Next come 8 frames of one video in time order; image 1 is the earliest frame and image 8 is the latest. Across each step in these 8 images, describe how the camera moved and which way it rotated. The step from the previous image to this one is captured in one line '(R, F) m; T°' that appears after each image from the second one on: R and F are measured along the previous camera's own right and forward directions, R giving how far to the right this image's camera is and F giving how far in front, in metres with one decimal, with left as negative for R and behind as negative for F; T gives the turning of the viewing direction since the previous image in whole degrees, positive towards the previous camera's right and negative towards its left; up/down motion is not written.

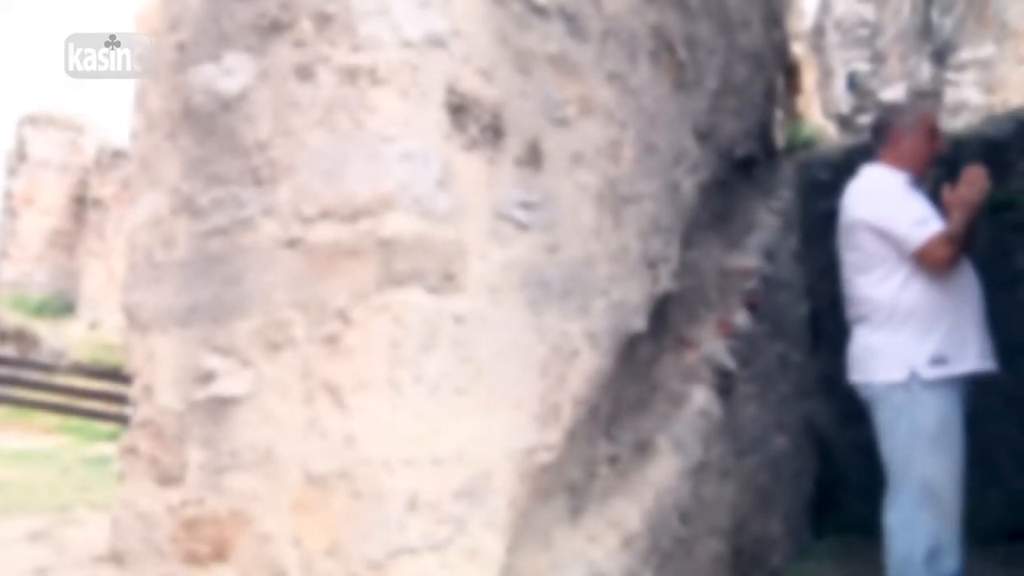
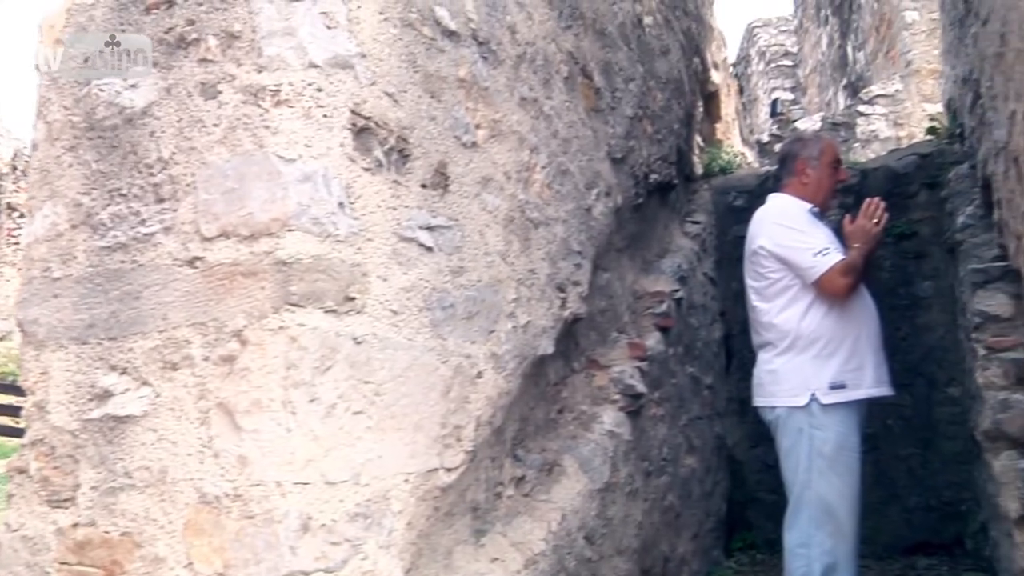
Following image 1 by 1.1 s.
(+0.3, 0.0) m; +2°
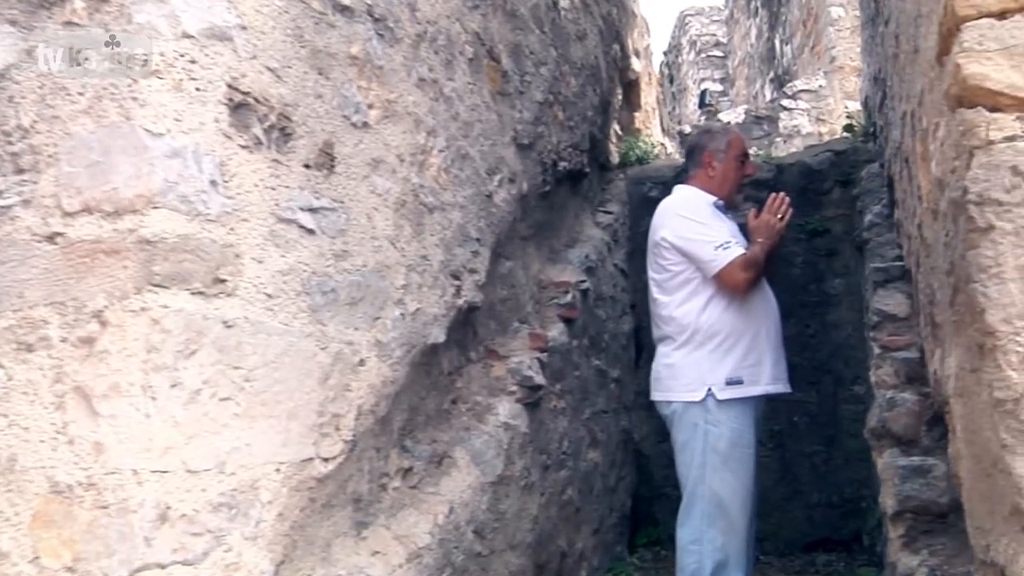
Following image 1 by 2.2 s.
(+0.4, +0.1) m; +2°
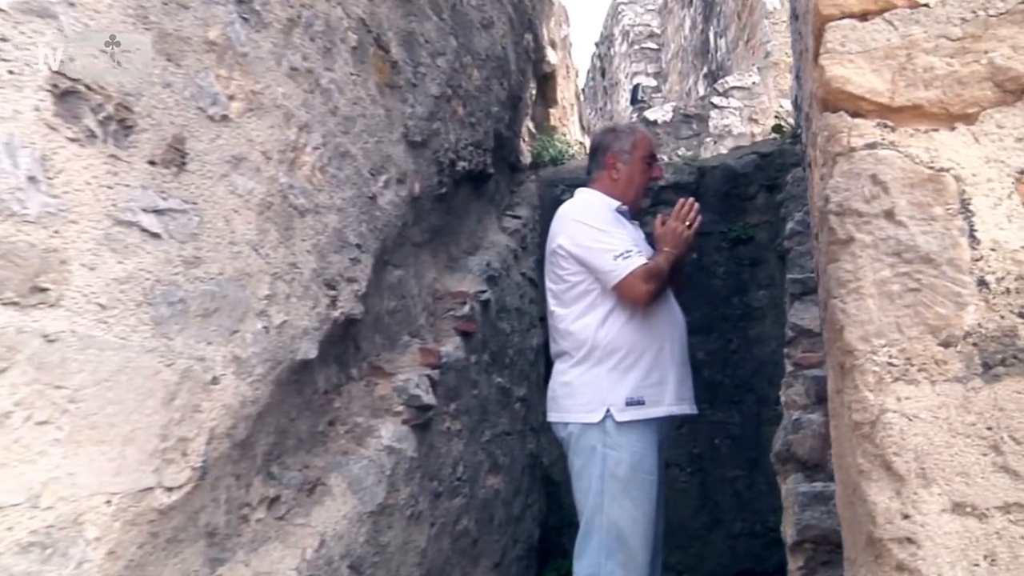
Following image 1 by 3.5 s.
(+0.5, +0.2) m; +1°
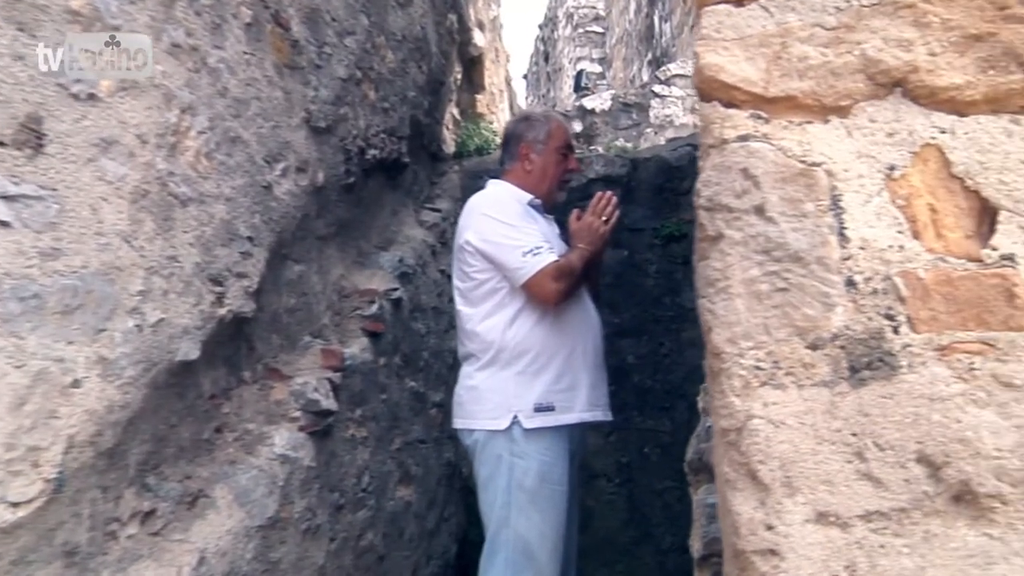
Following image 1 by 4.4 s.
(+0.3, +0.1) m; +3°
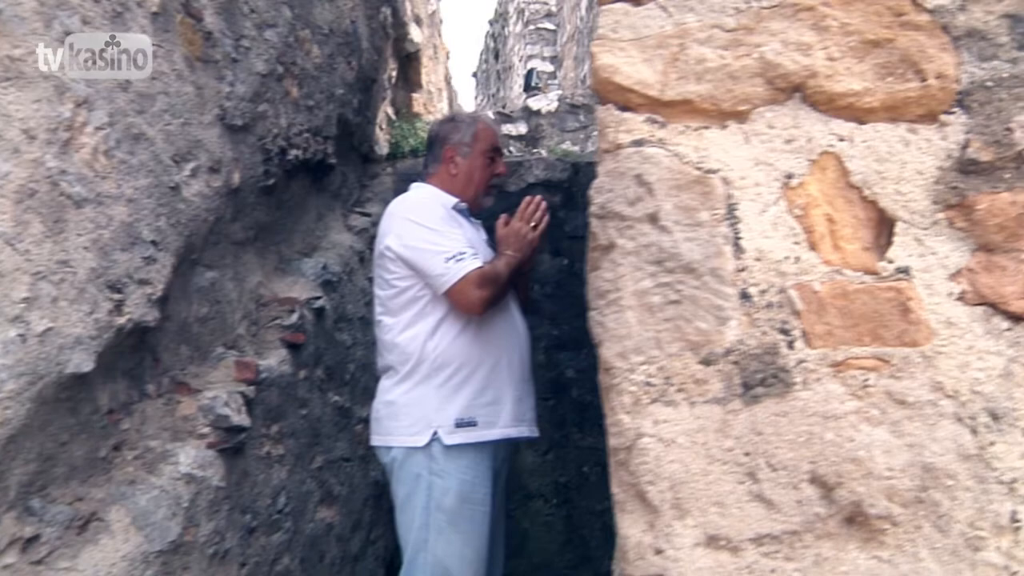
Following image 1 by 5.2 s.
(+0.2, +0.1) m; +3°
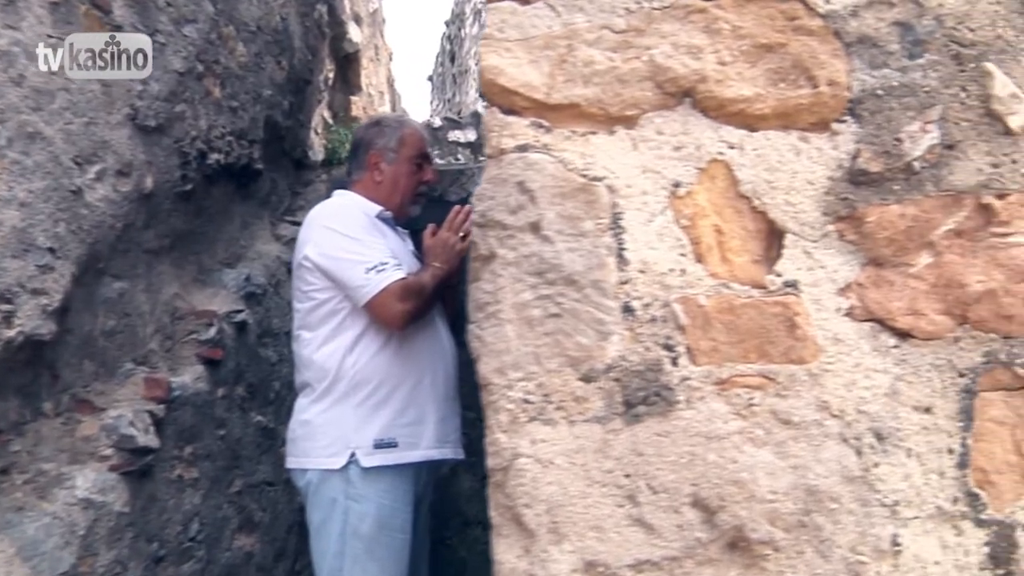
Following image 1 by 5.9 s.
(+0.2, +0.1) m; +2°
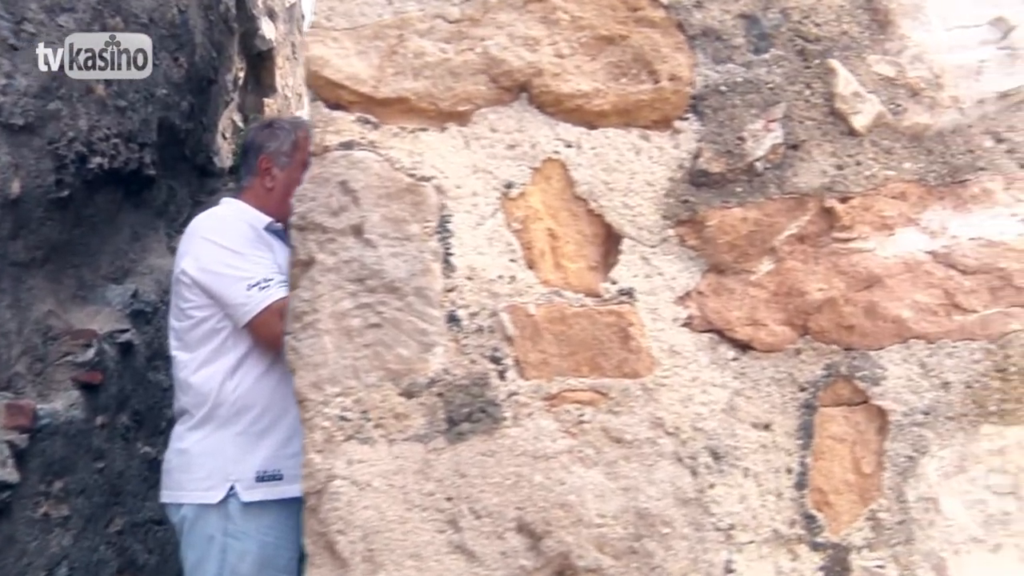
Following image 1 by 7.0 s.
(+0.3, +0.1) m; +3°
